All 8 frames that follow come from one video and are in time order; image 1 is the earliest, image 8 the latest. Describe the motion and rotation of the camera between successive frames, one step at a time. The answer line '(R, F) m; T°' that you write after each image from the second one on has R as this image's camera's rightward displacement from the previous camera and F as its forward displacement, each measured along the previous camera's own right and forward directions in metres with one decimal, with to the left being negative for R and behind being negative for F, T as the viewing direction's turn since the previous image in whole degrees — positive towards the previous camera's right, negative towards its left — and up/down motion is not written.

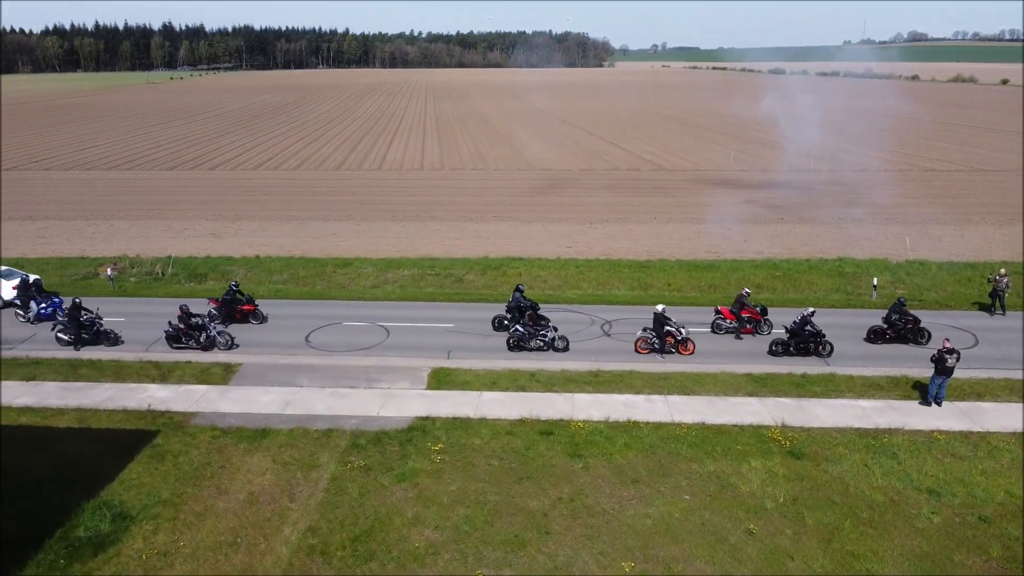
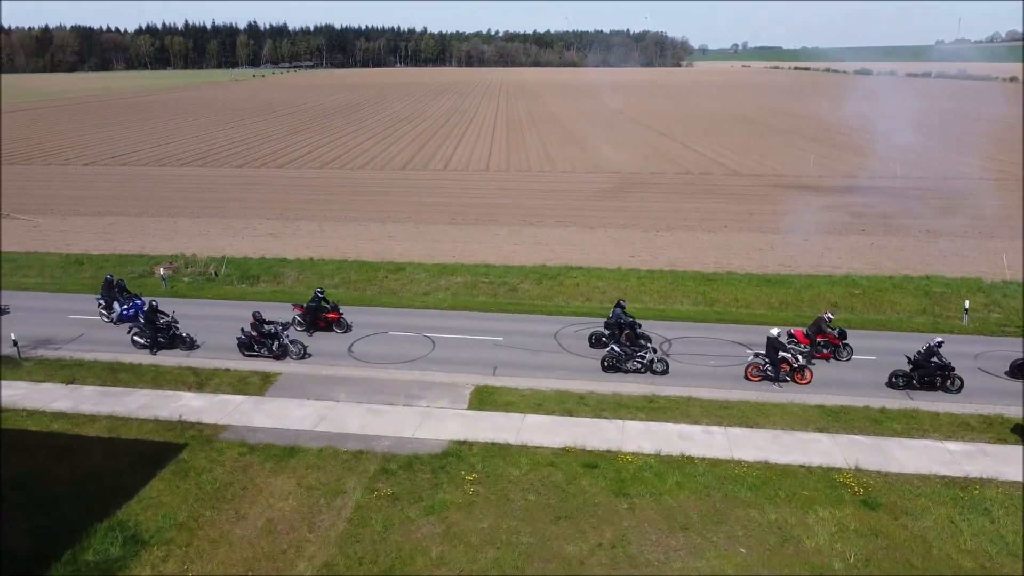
(+0.4, +1.2) m; -5°
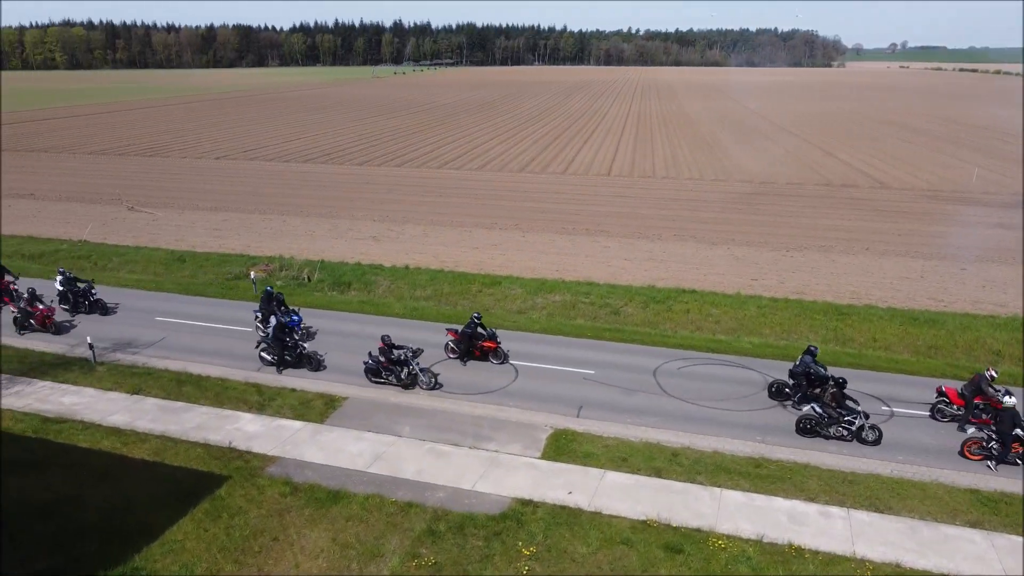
(+0.7, +2.3) m; -9°
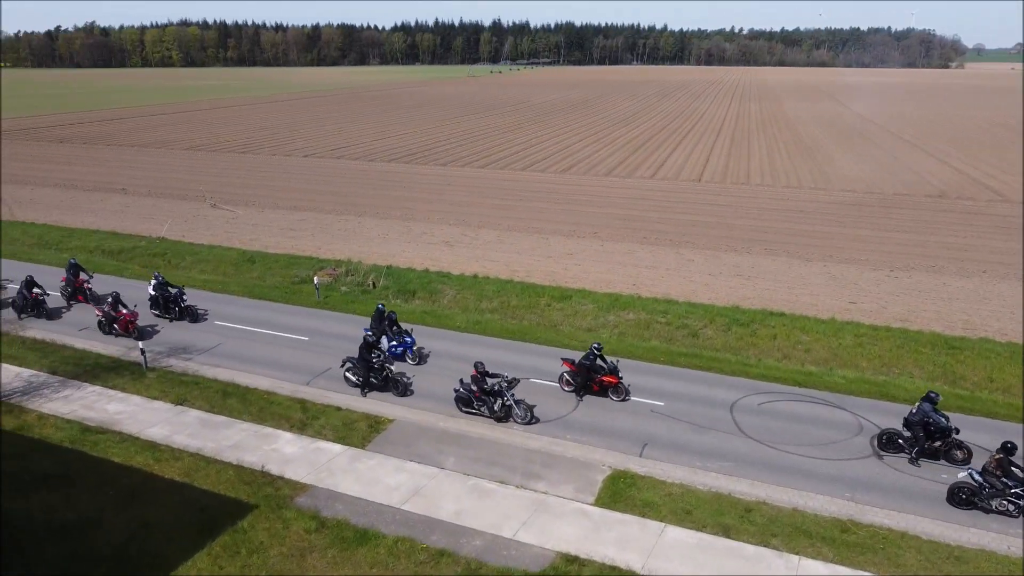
(+0.6, +1.5) m; -6°
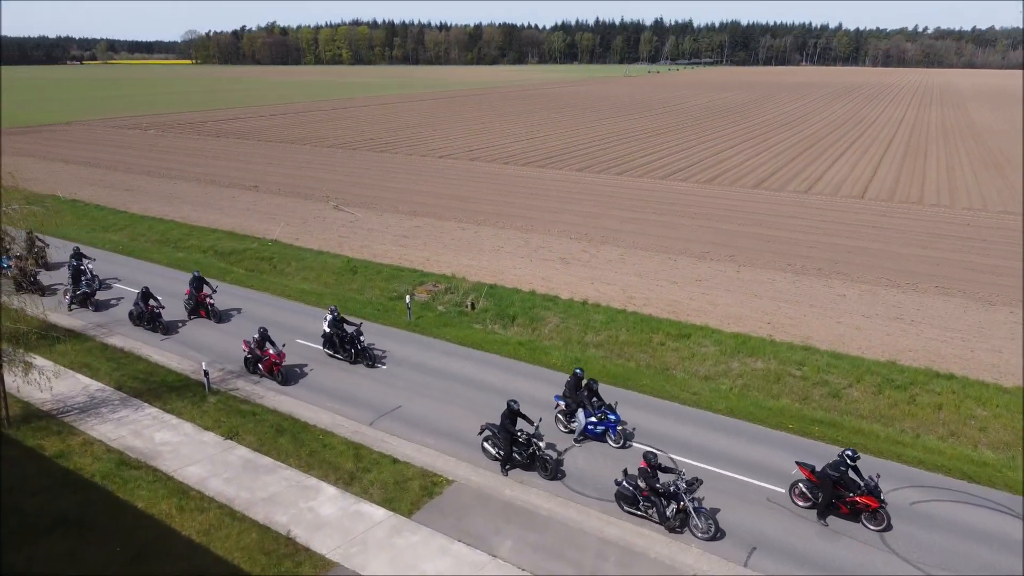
(+1.0, +2.8) m; -10°
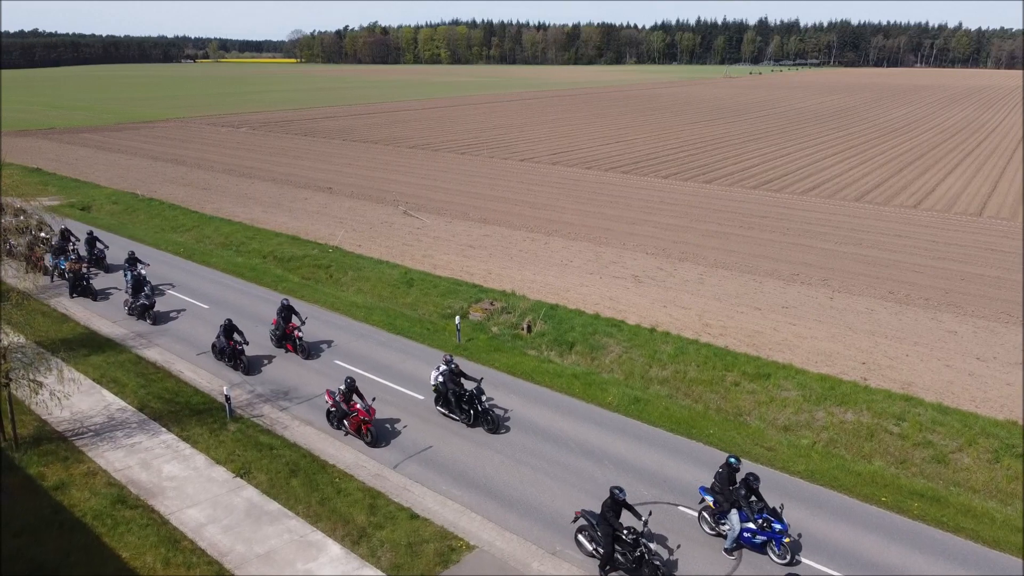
(+0.8, +2.0) m; -6°
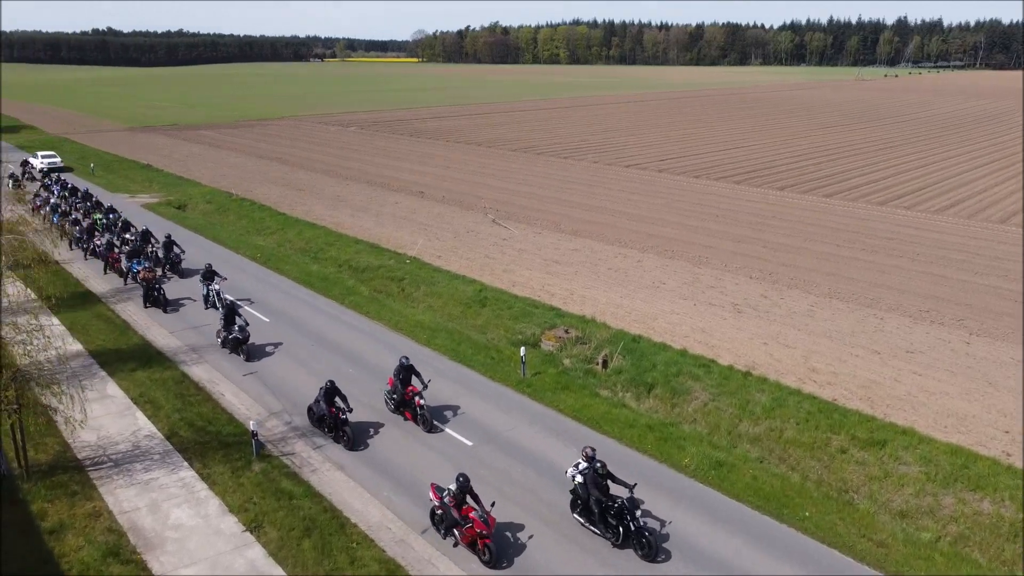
(+0.8, +2.3) m; -8°
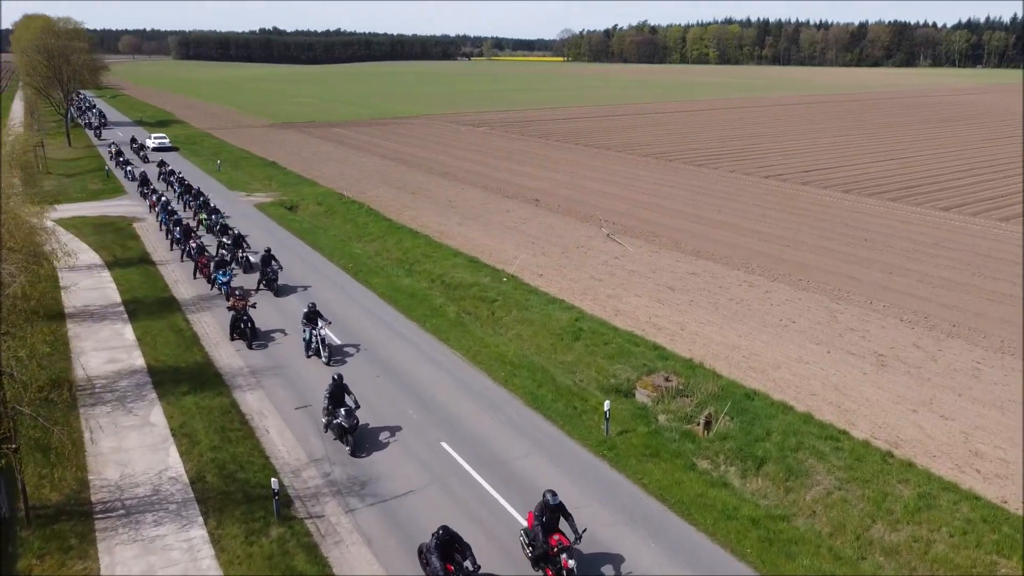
(+0.9, +2.8) m; -9°
